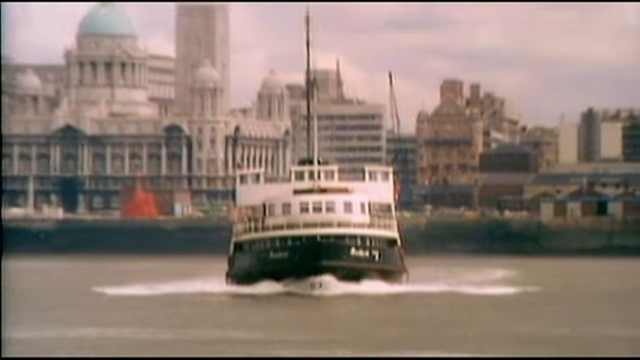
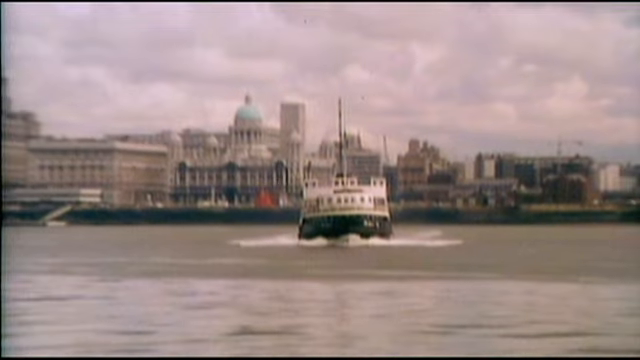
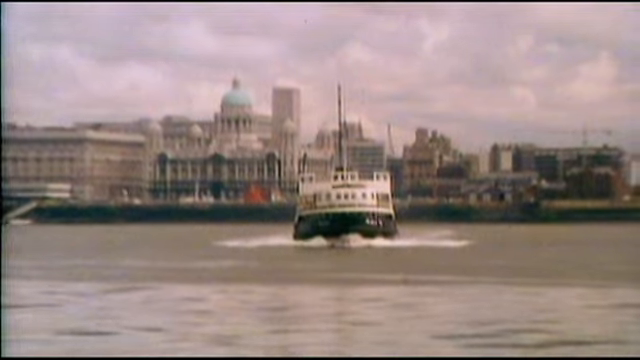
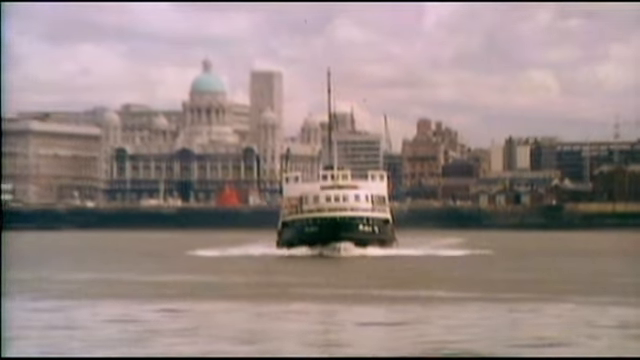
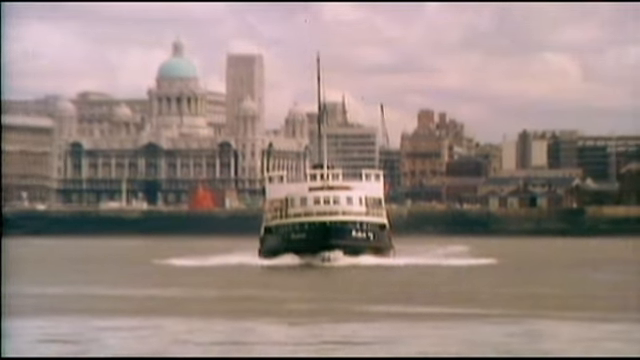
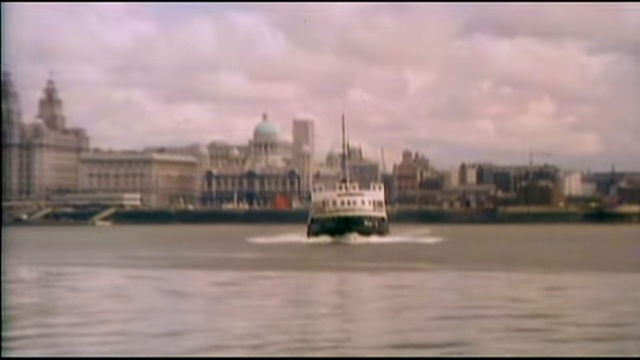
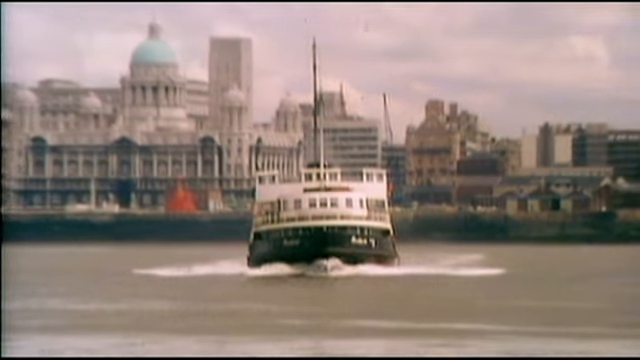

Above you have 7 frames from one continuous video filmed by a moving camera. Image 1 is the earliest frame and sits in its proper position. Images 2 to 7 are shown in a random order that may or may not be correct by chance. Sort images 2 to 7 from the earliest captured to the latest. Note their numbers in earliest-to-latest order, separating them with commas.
7, 5, 4, 3, 2, 6
